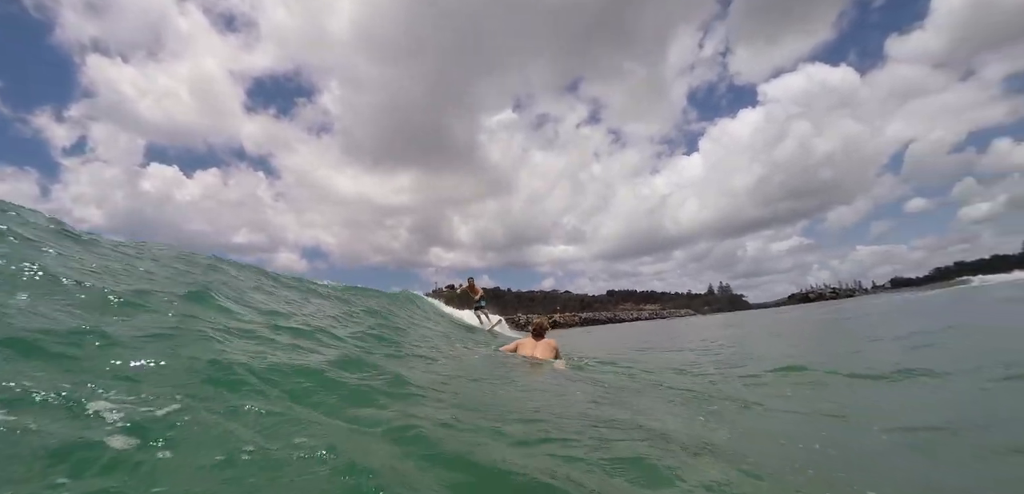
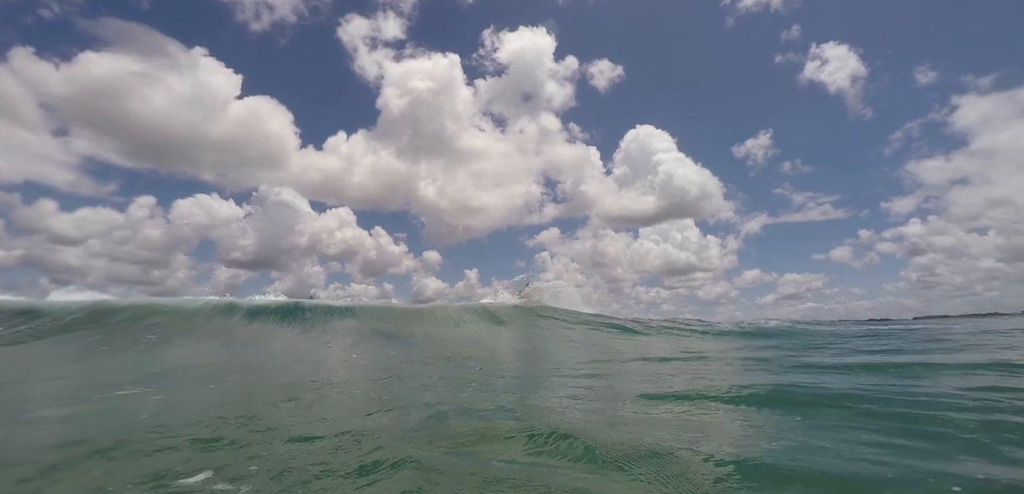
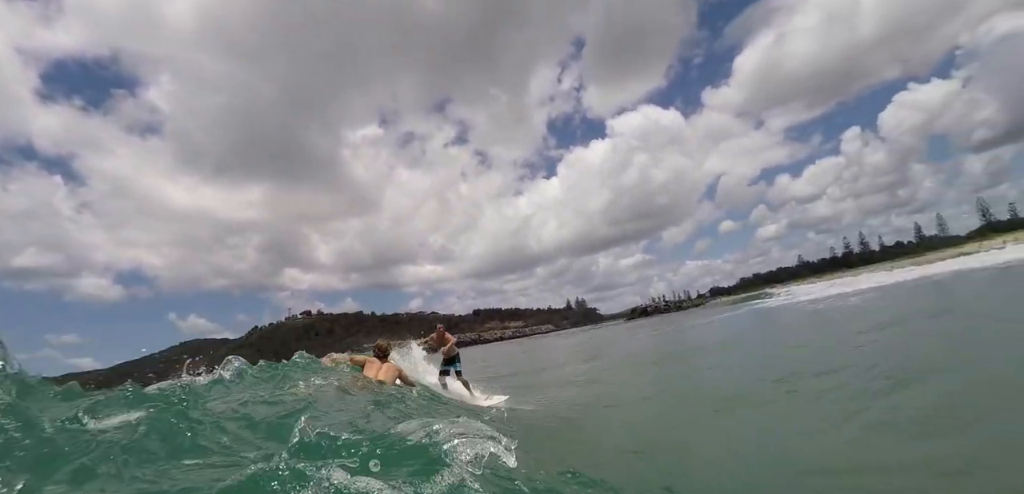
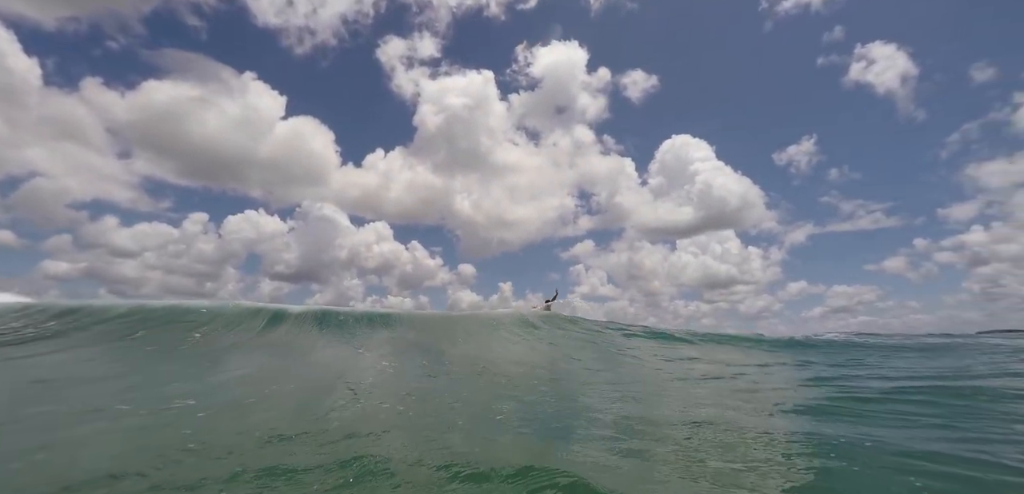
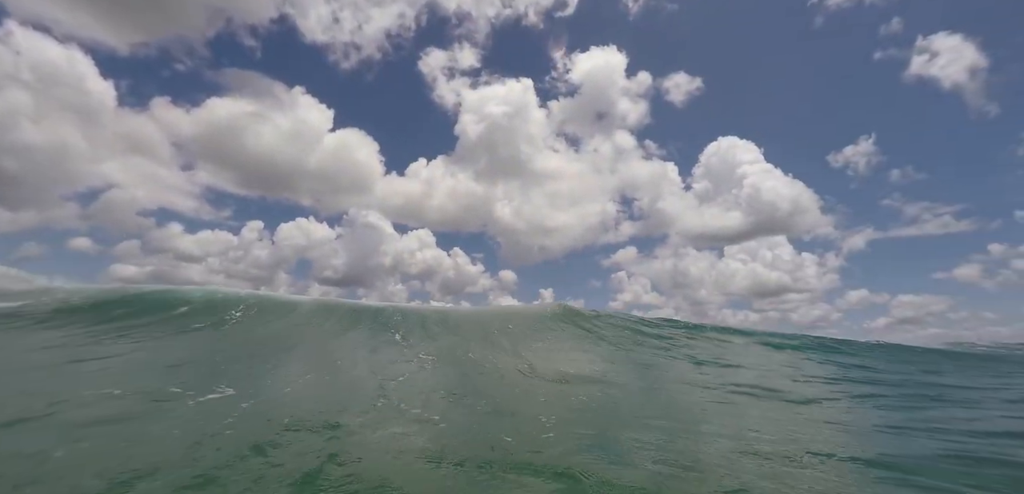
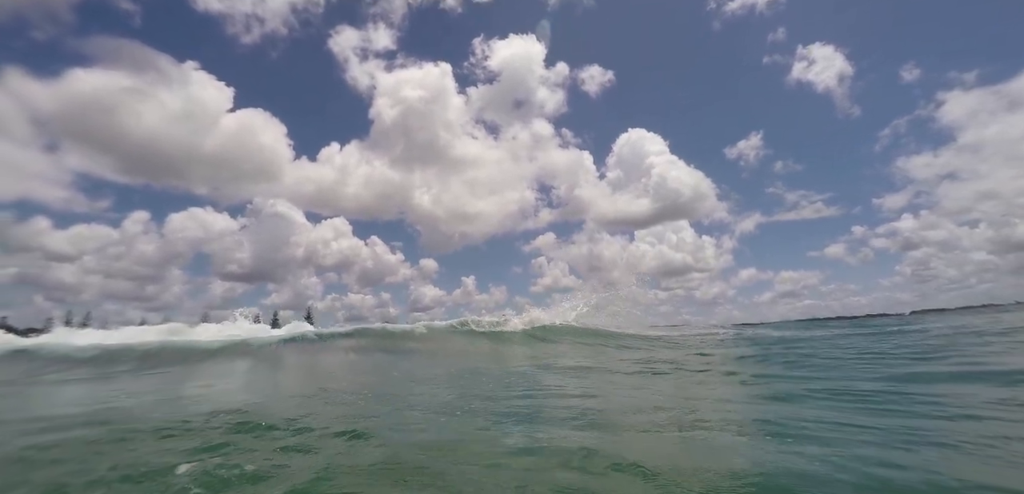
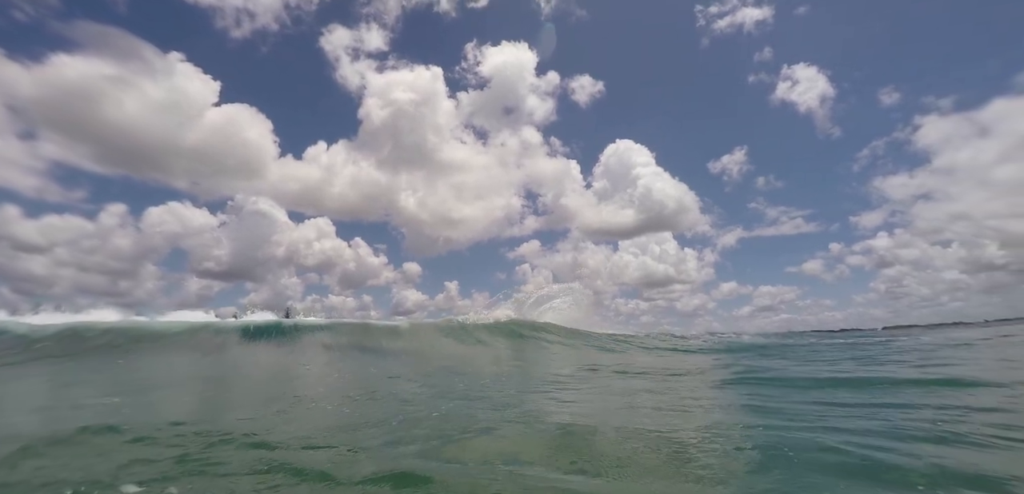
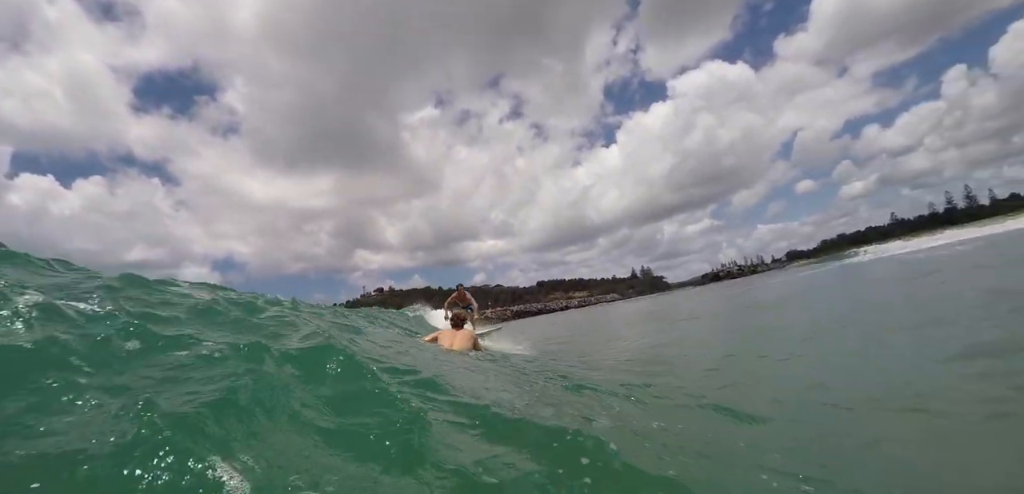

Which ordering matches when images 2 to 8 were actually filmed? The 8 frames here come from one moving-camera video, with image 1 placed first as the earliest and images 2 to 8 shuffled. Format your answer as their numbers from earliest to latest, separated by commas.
8, 3, 5, 4, 2, 7, 6
